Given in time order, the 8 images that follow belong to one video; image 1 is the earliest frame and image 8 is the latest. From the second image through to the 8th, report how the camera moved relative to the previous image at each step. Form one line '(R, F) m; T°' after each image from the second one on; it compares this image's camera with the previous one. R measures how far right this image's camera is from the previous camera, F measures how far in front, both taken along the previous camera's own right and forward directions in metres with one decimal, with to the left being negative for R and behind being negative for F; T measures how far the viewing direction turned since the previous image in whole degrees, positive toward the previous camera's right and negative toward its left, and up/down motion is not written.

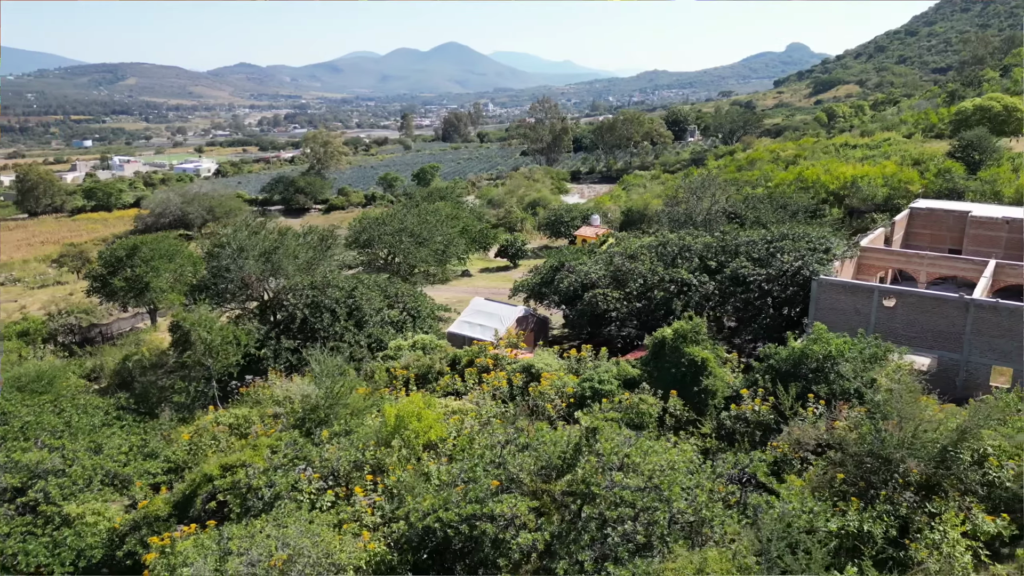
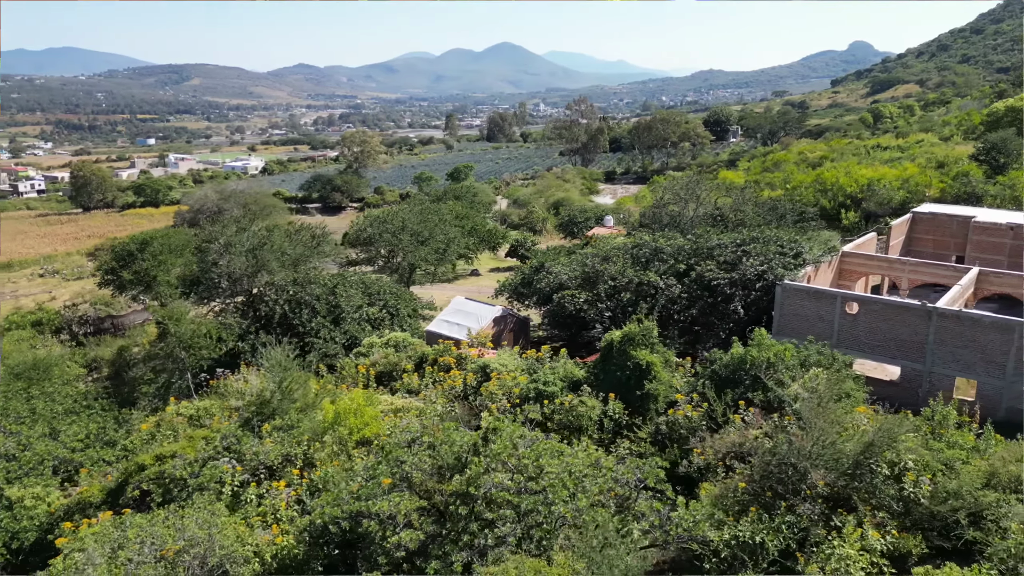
(+1.7, +0.1) m; -4°
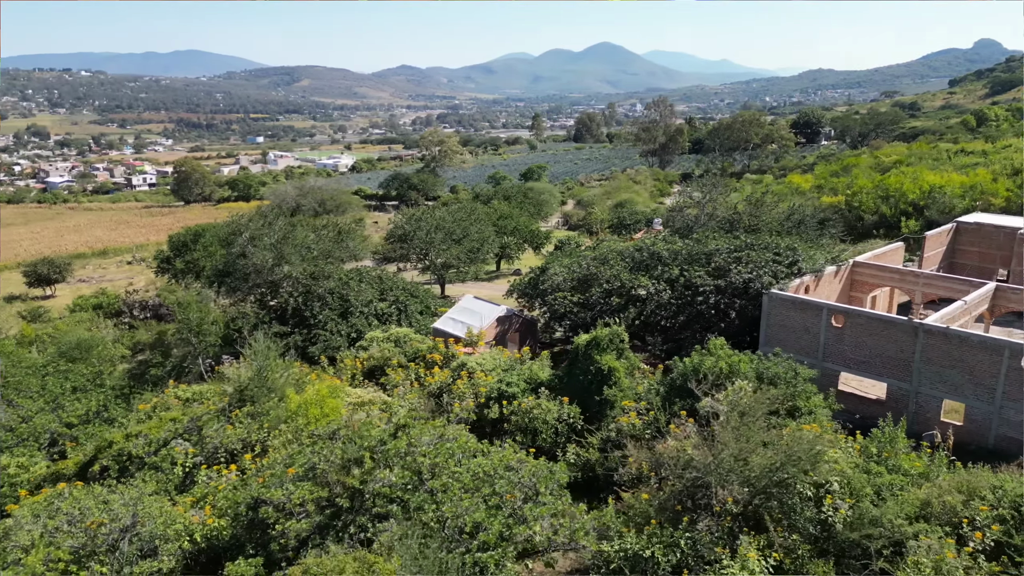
(+2.1, +0.1) m; -7°
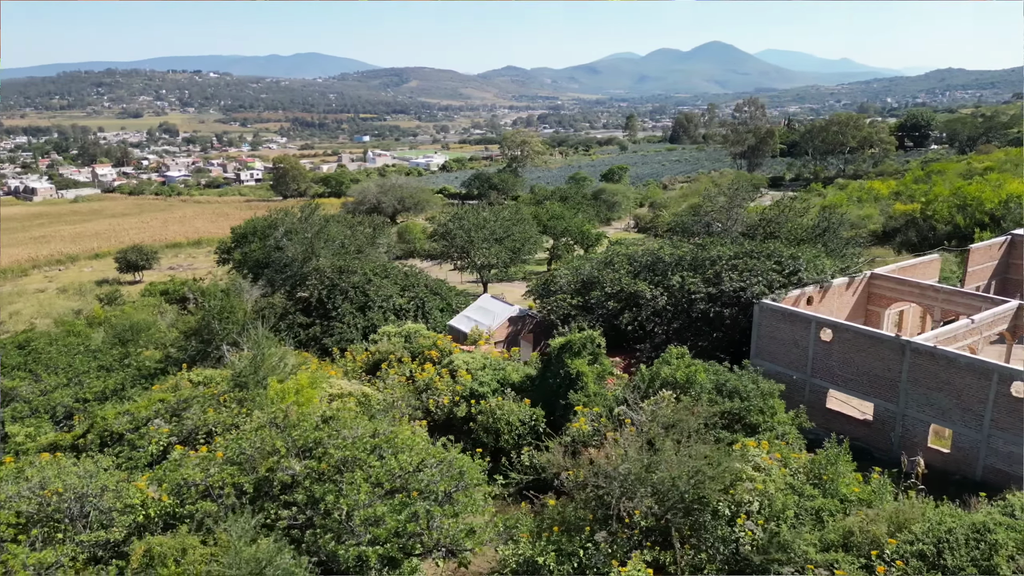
(+2.0, +0.1) m; -7°
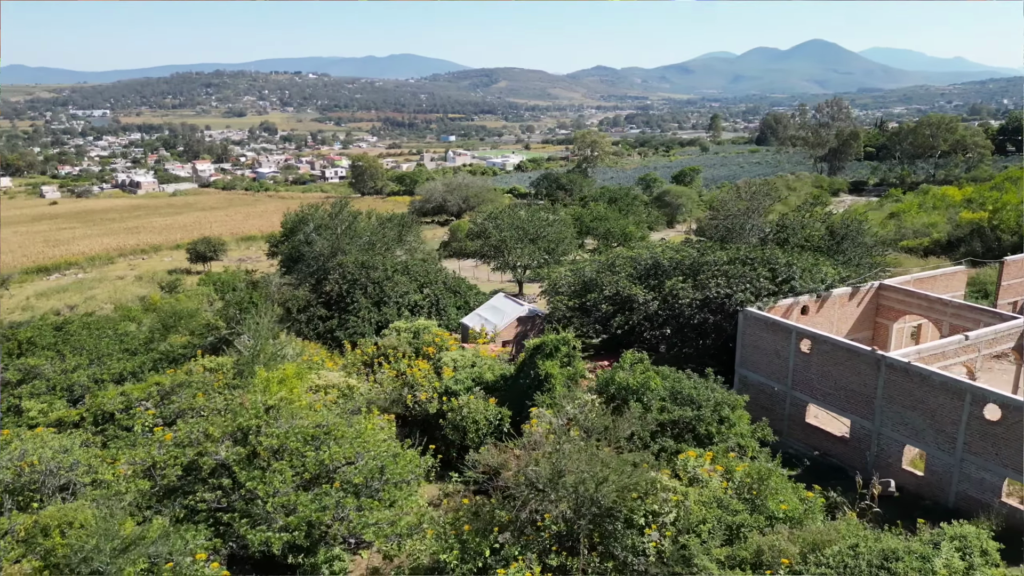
(+1.8, +0.1) m; -6°
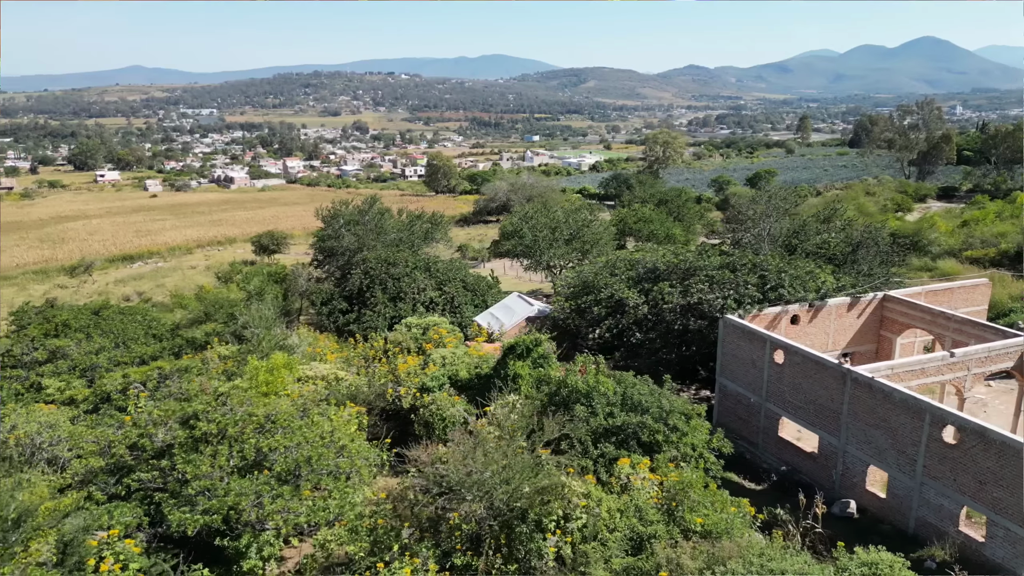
(+1.7, +0.1) m; -6°
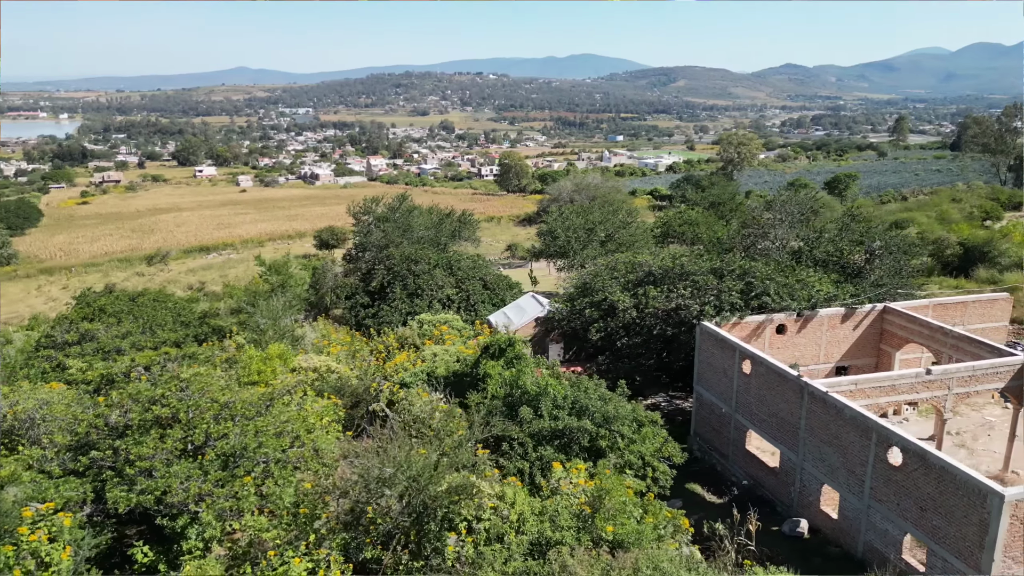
(+1.7, +0.1) m; -6°
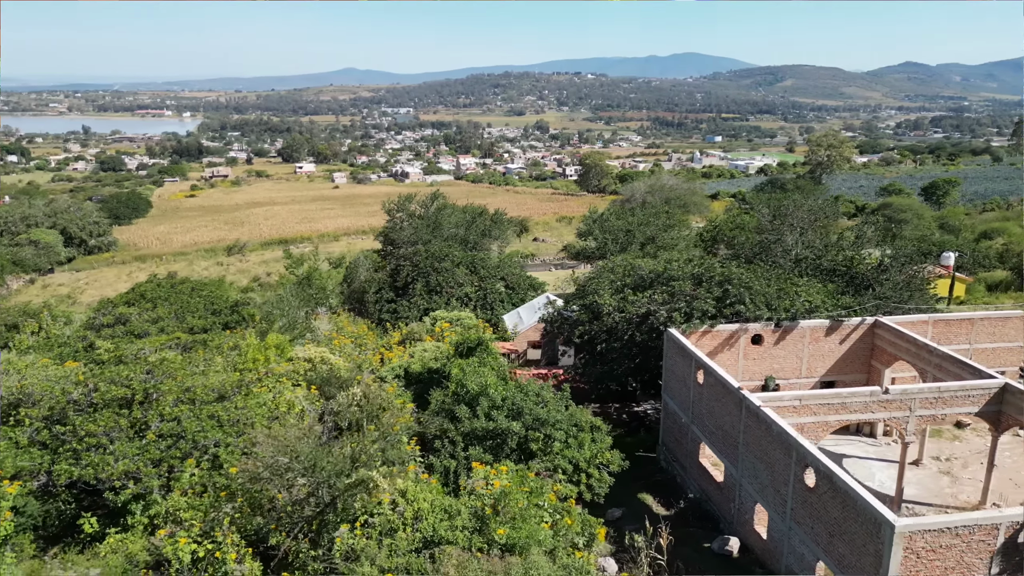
(+1.9, +0.1) m; -7°
